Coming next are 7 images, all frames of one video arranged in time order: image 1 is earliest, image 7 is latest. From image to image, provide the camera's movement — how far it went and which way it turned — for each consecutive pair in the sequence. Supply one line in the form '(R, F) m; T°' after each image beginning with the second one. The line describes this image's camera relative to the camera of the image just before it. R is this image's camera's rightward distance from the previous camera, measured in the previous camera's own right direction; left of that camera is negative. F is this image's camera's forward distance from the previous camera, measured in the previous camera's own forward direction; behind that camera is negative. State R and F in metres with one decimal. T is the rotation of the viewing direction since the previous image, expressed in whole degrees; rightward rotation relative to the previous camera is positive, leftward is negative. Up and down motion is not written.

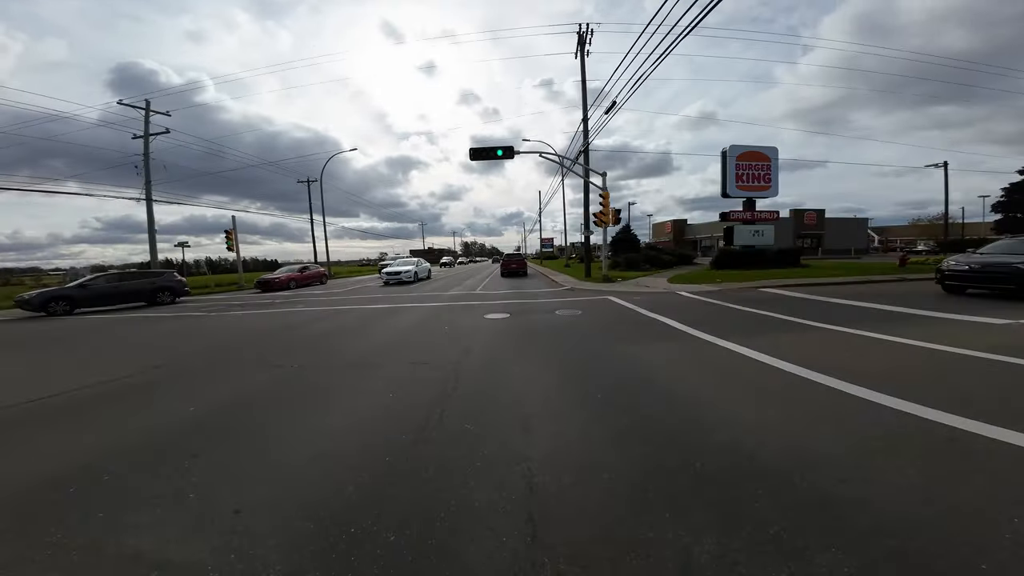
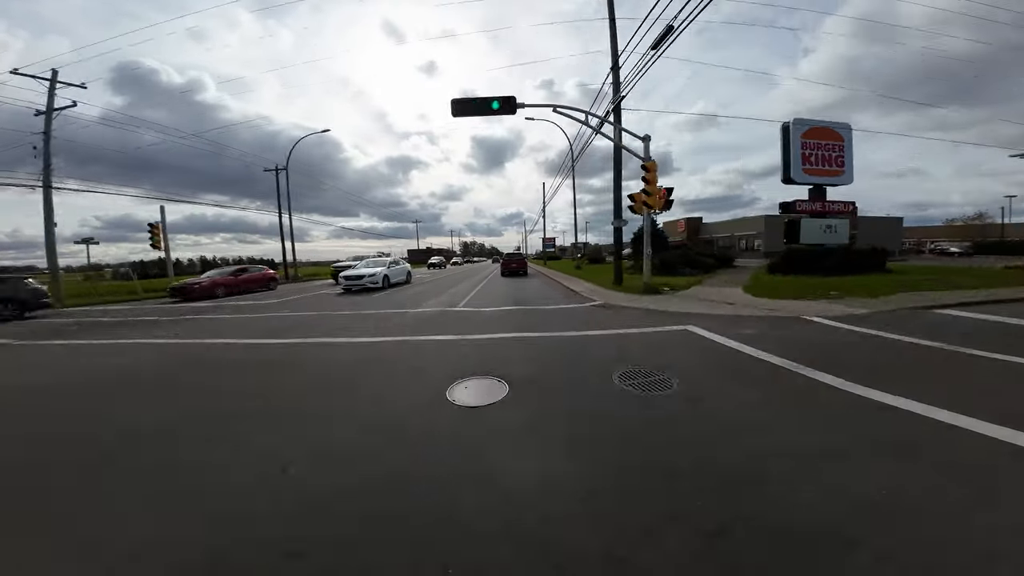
(0.0, +0.8) m; 0°
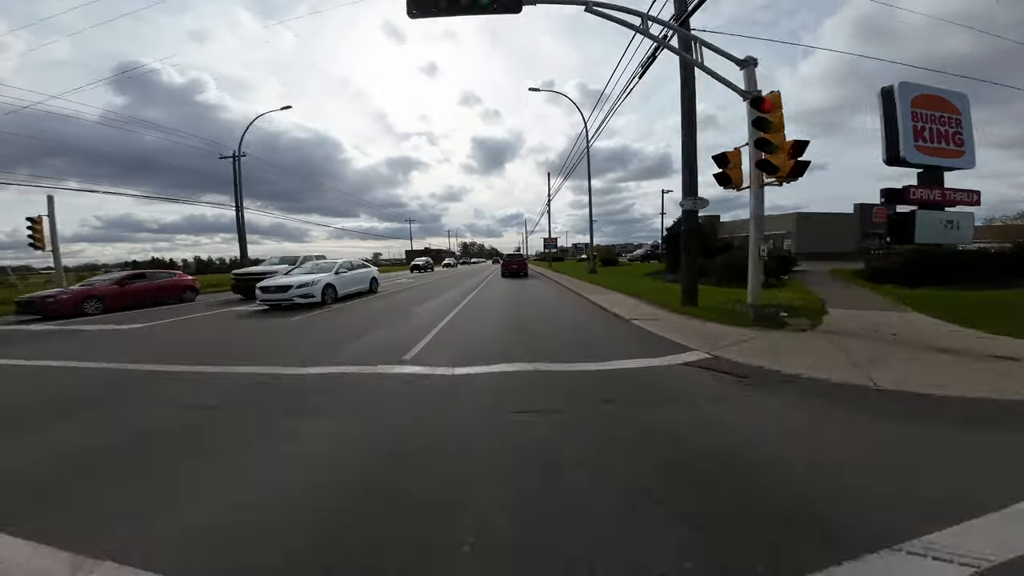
(0.0, +0.8) m; 0°
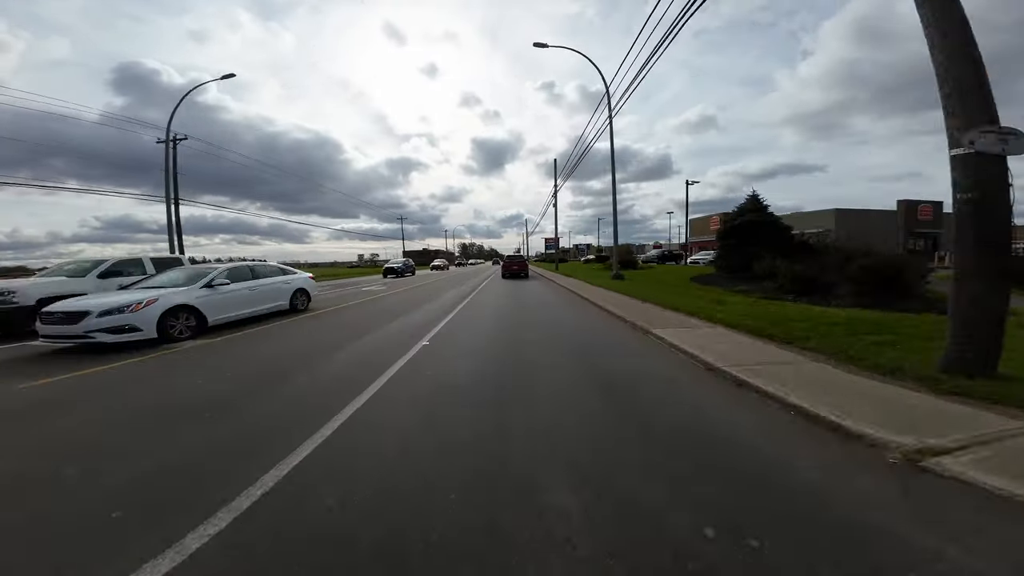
(0.0, +0.7) m; 0°
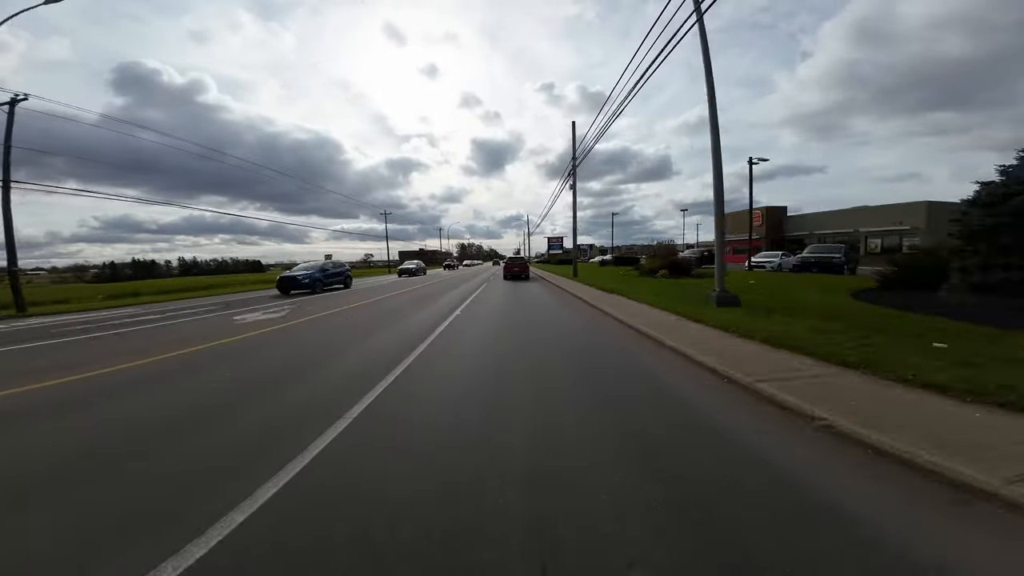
(0.0, +0.8) m; 0°
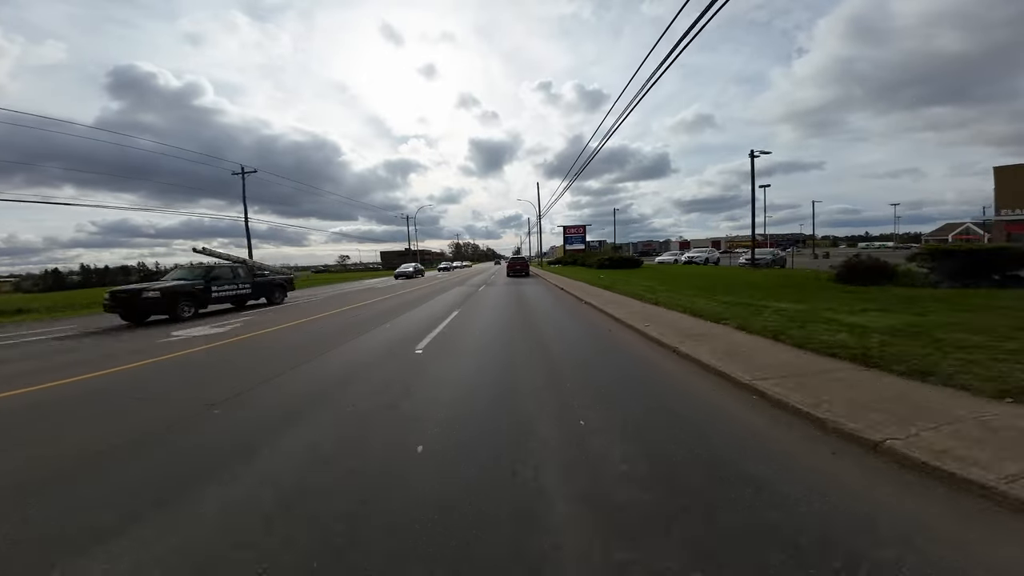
(-0.1, +1.3) m; 0°
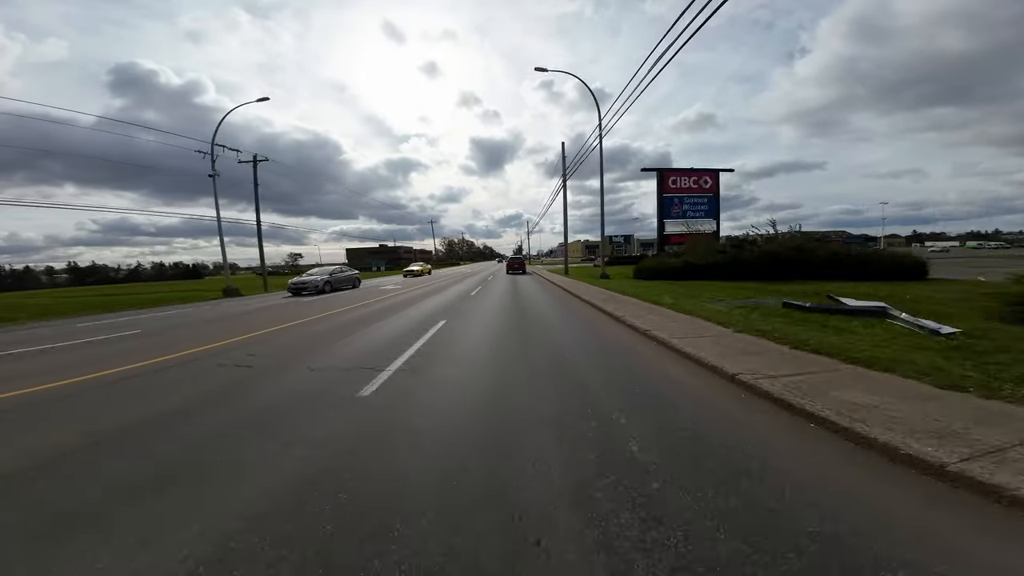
(0.0, +1.2) m; 0°
